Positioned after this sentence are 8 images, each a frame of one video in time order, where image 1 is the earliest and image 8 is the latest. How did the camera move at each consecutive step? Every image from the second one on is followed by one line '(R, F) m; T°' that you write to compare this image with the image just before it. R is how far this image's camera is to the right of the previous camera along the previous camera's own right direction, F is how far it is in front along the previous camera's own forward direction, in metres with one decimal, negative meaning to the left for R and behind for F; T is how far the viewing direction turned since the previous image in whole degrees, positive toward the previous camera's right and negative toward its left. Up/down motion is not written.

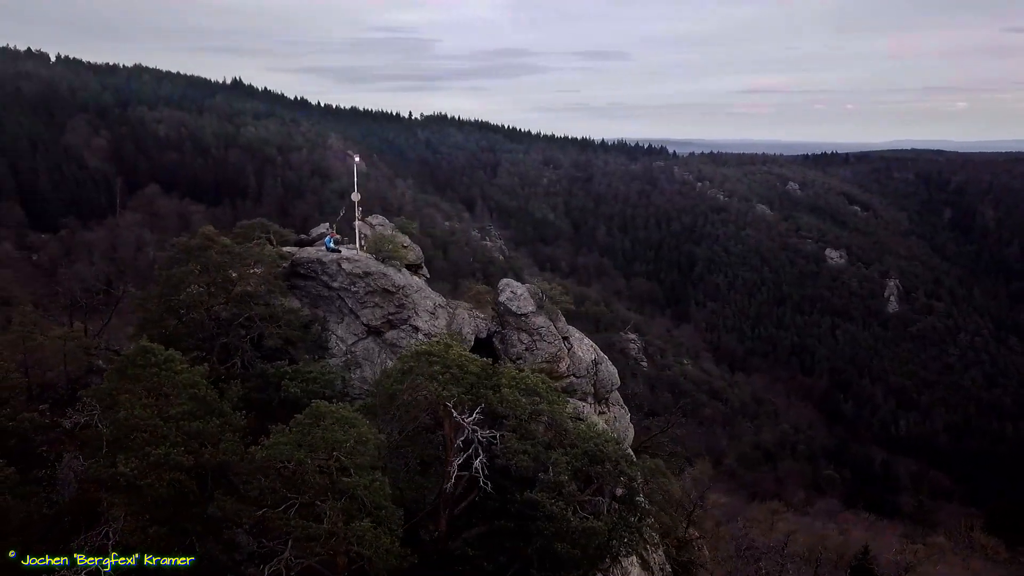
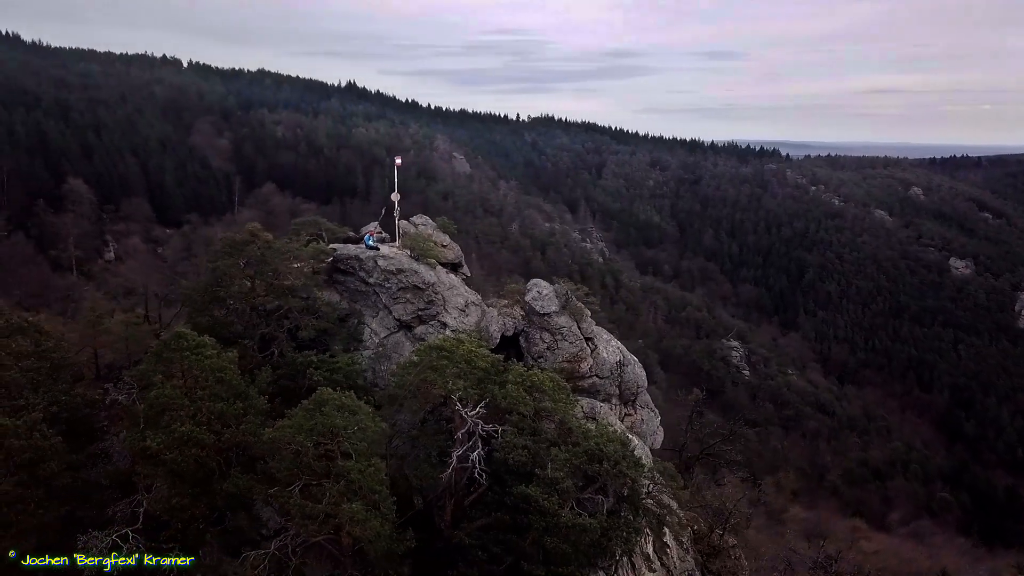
(+1.5, -0.2) m; -7°
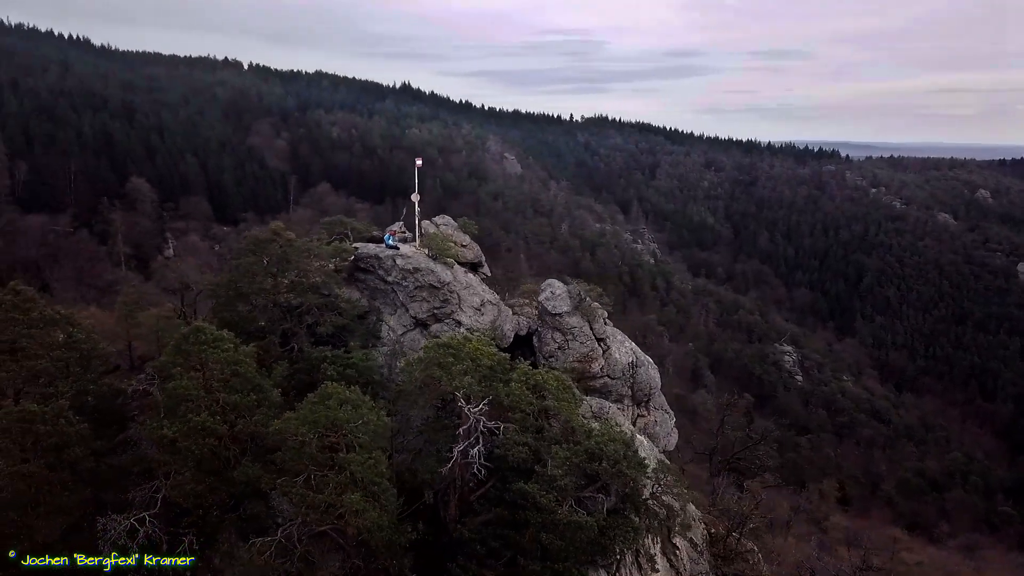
(+0.7, -0.2) m; -4°
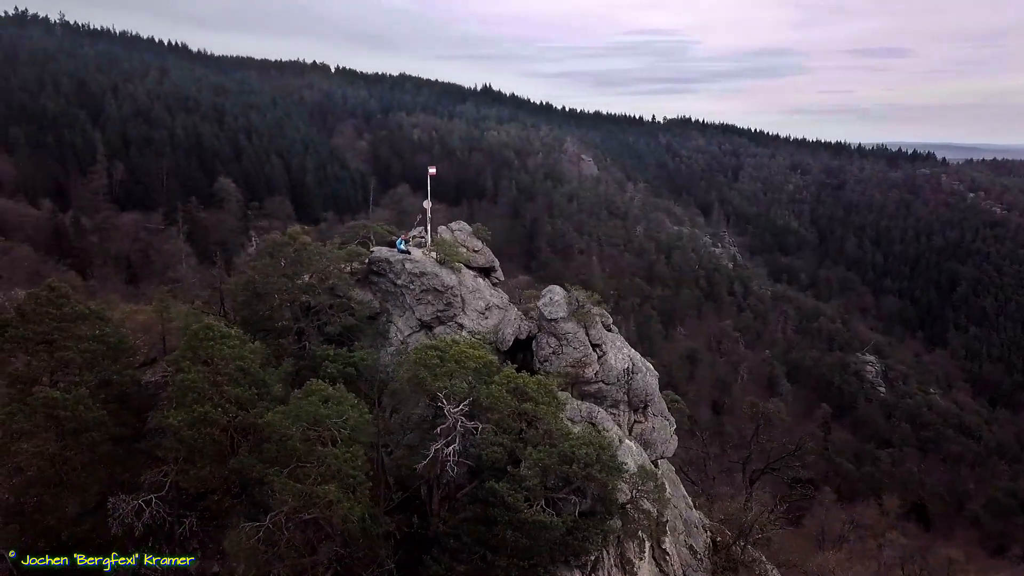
(+1.5, -0.4) m; -6°
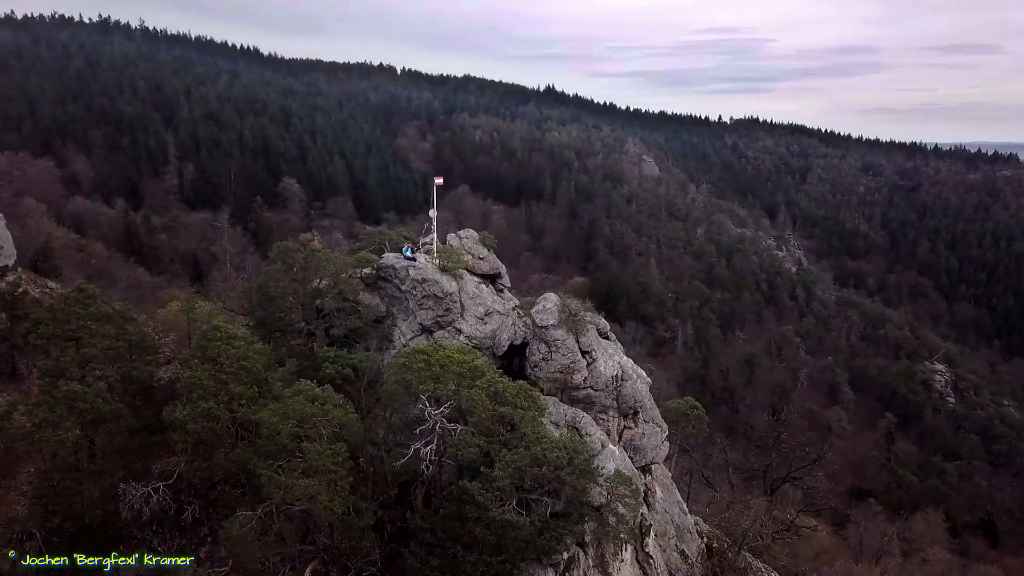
(+1.4, -0.5) m; -5°
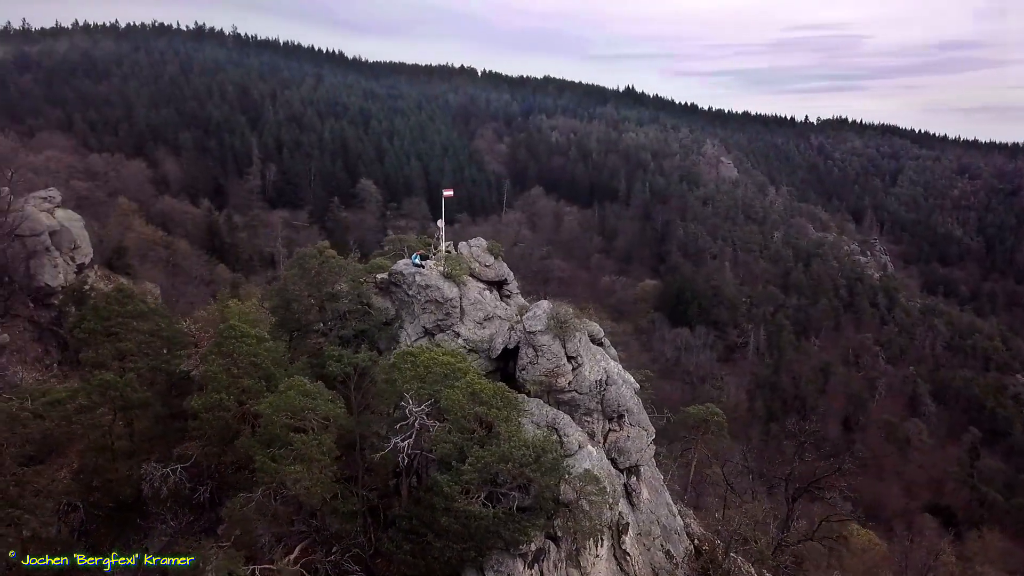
(+1.8, -0.9) m; -6°
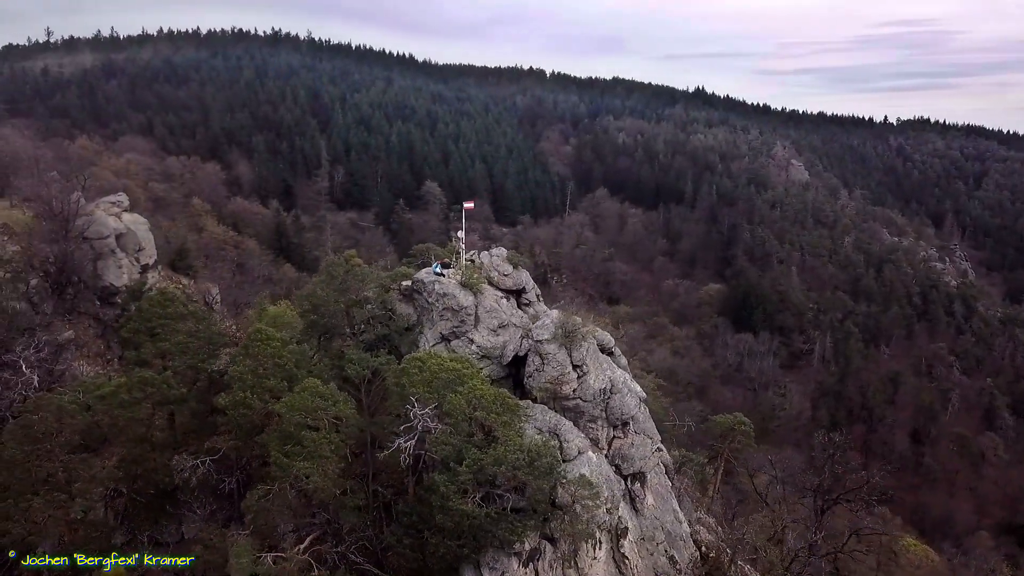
(+1.3, -0.7) m; -5°
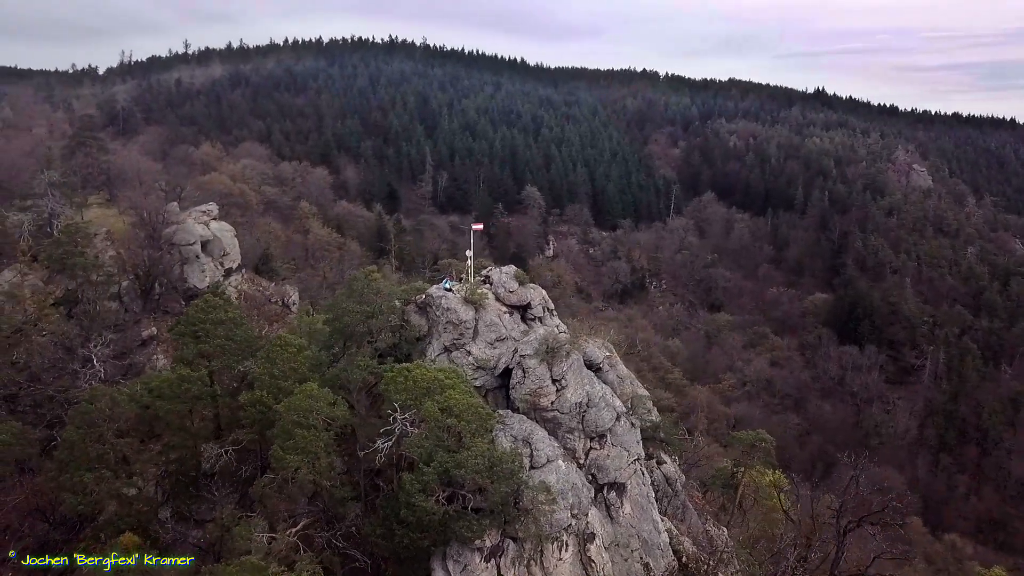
(+2.9, -1.3) m; -8°
